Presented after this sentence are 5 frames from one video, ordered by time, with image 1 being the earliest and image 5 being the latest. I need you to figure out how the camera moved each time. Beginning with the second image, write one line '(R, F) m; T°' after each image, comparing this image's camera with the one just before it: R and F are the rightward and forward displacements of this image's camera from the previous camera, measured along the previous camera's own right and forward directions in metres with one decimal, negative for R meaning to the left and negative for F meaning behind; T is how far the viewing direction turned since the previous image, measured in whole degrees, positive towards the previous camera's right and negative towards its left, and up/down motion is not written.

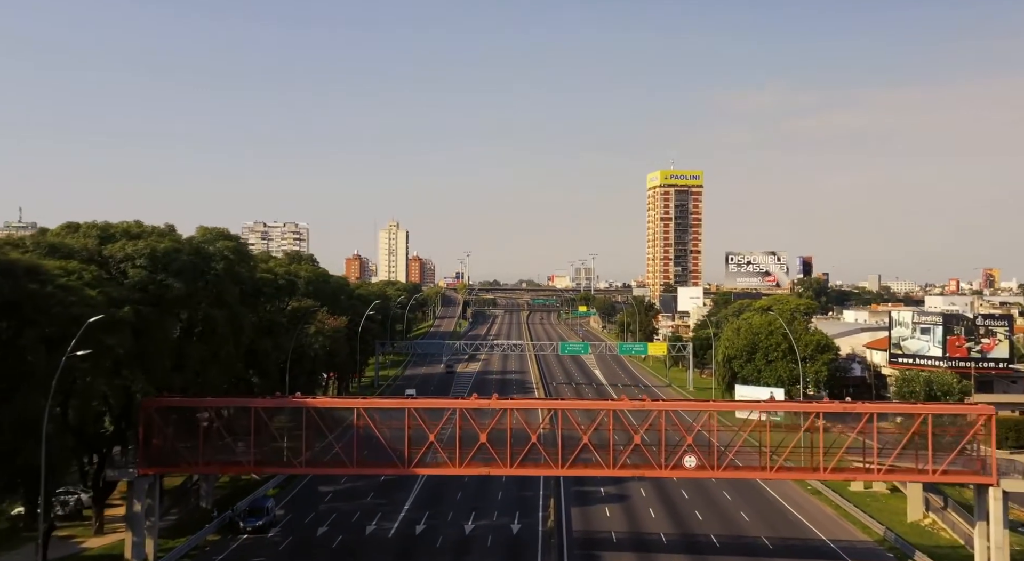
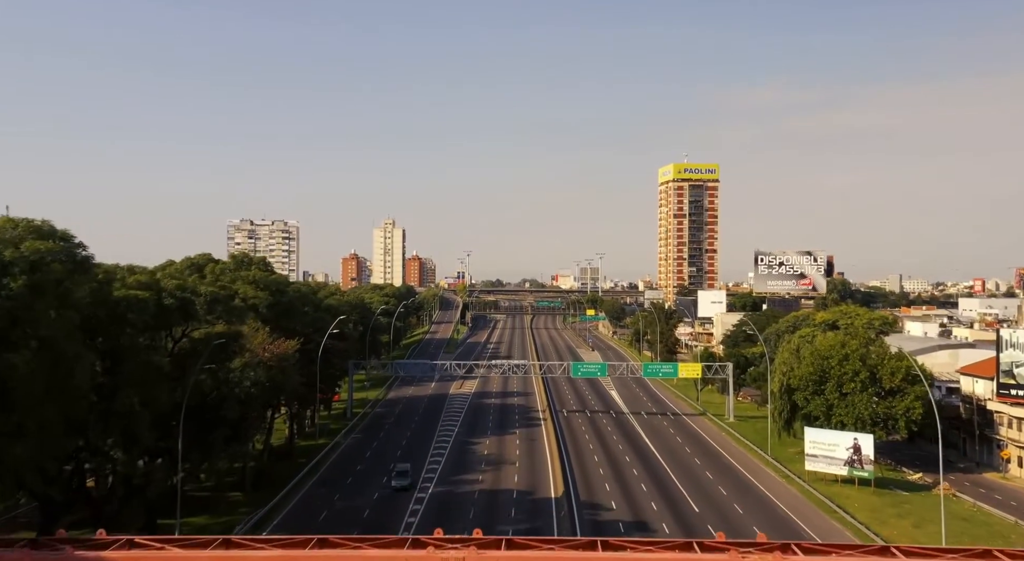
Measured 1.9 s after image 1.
(+0.1, +21.4) m; 0°
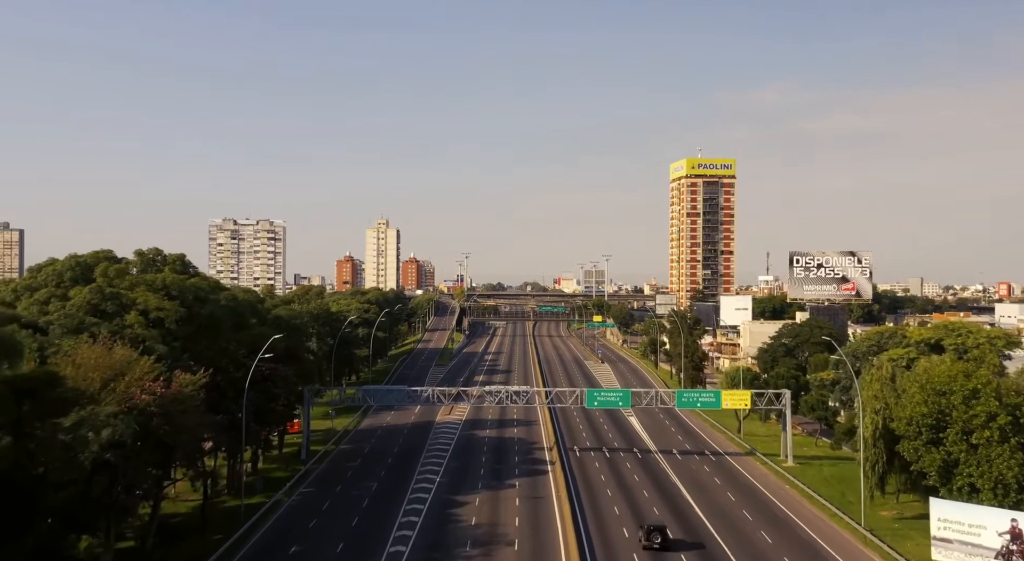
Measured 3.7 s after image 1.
(+0.2, +21.5) m; 0°
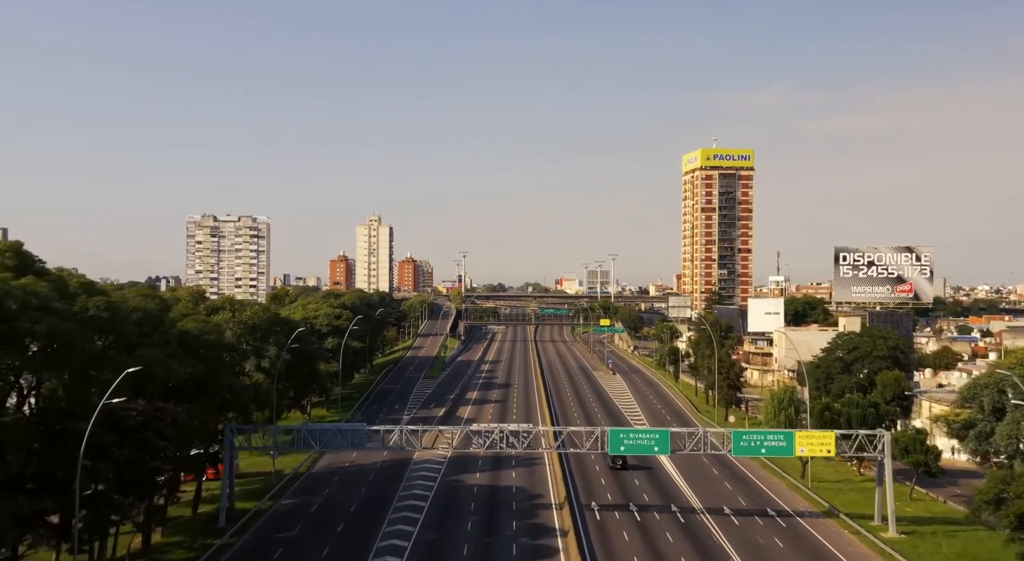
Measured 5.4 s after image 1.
(+0.3, +21.7) m; 0°
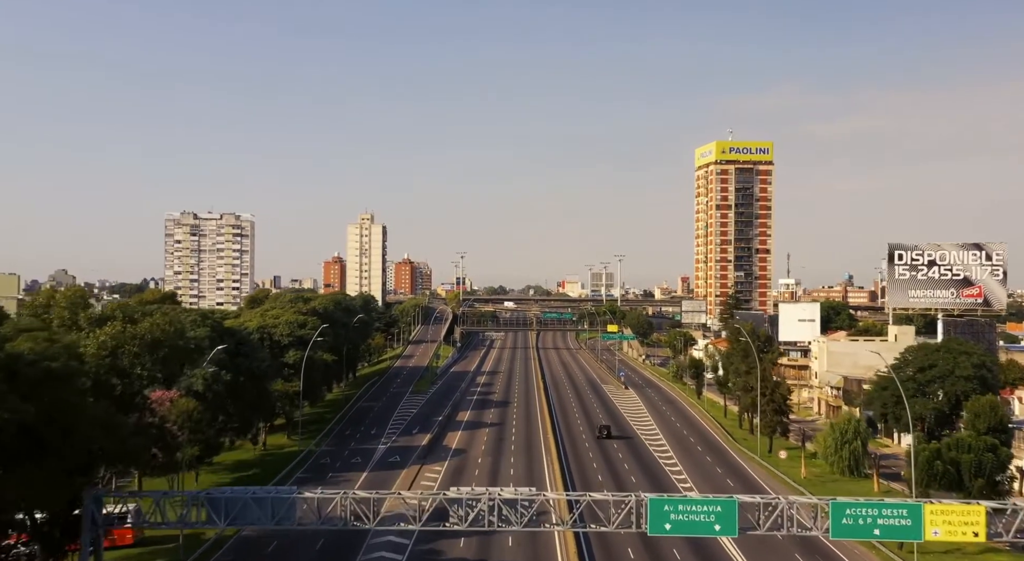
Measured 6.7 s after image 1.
(+0.2, +18.9) m; 0°
